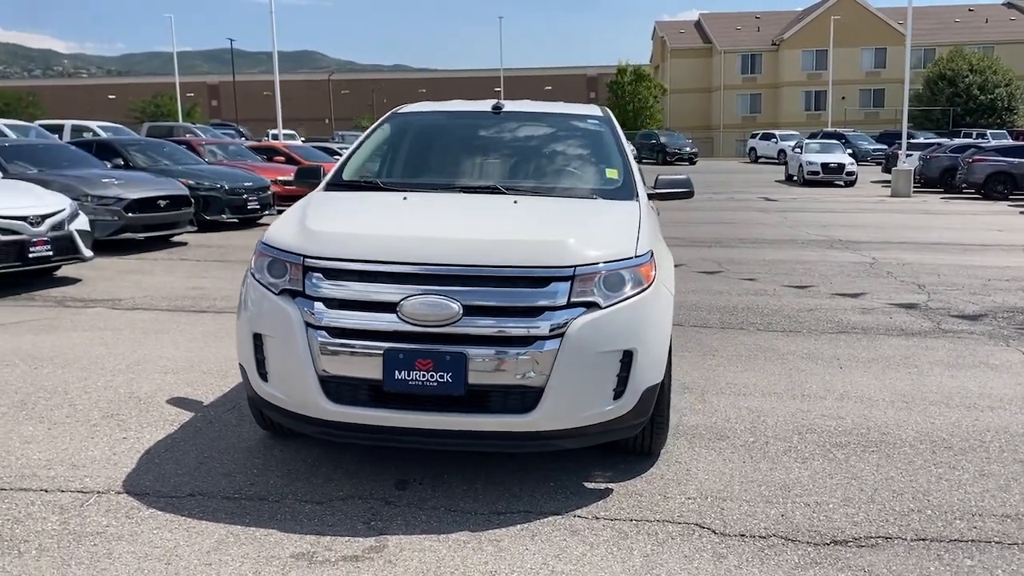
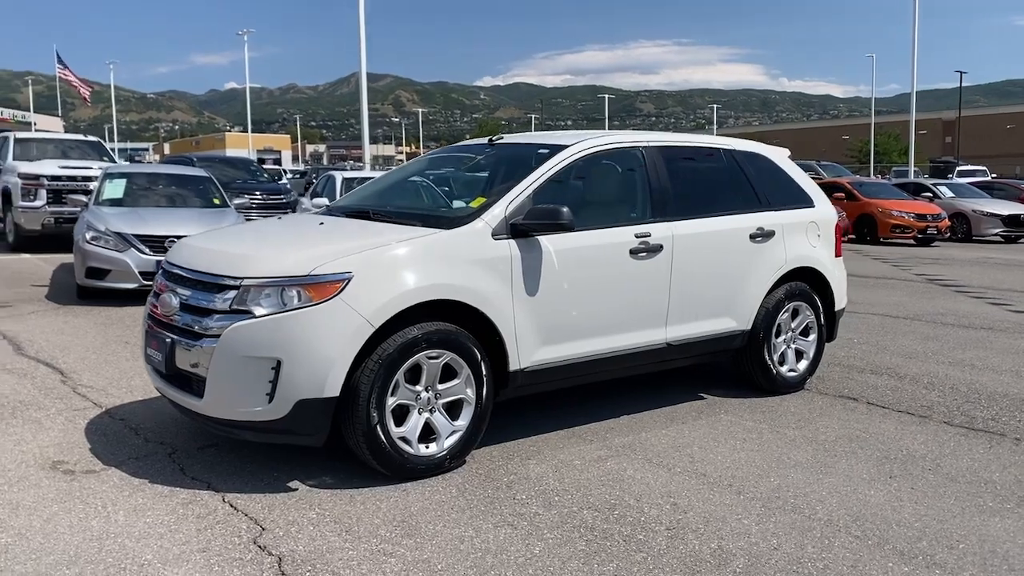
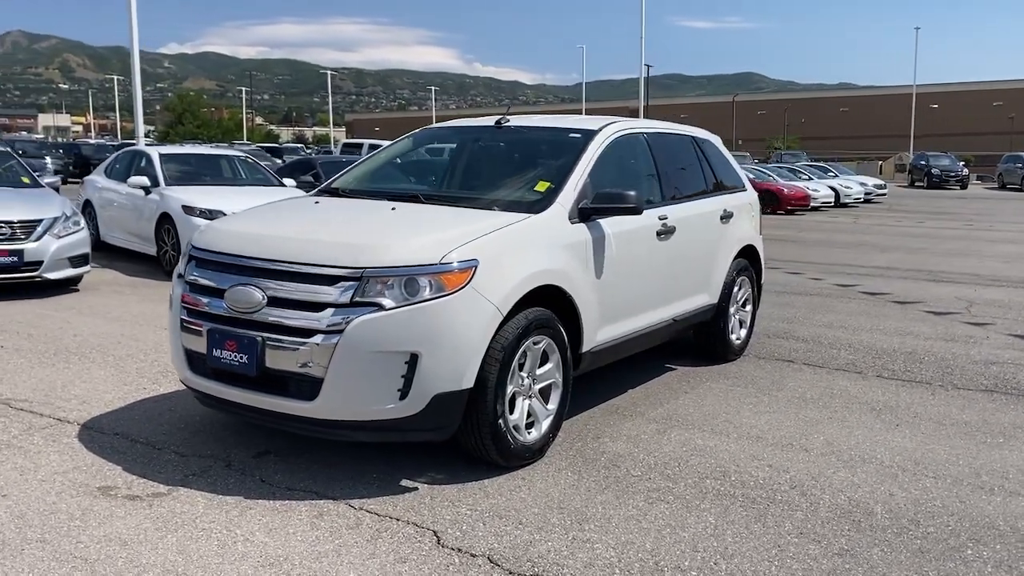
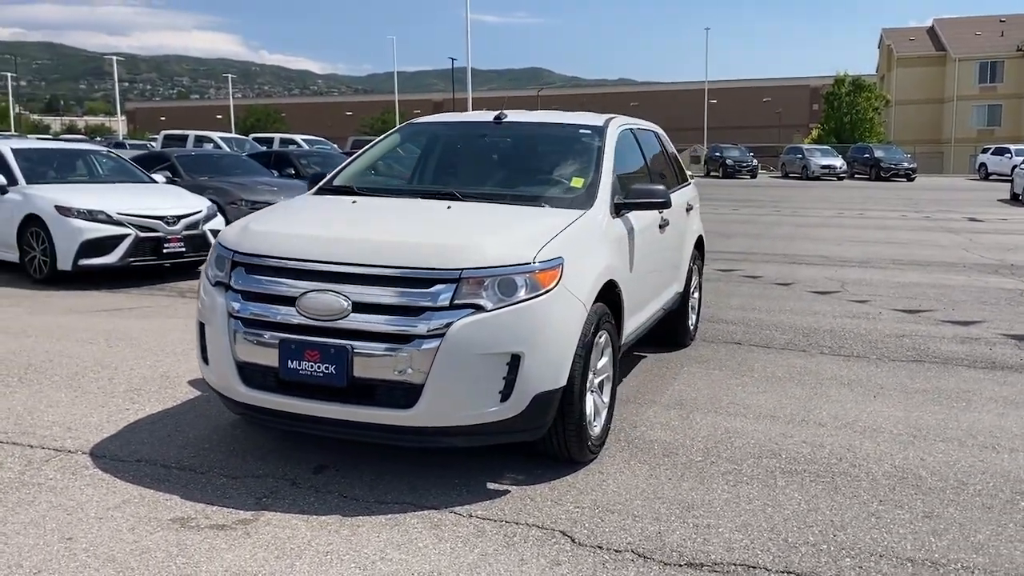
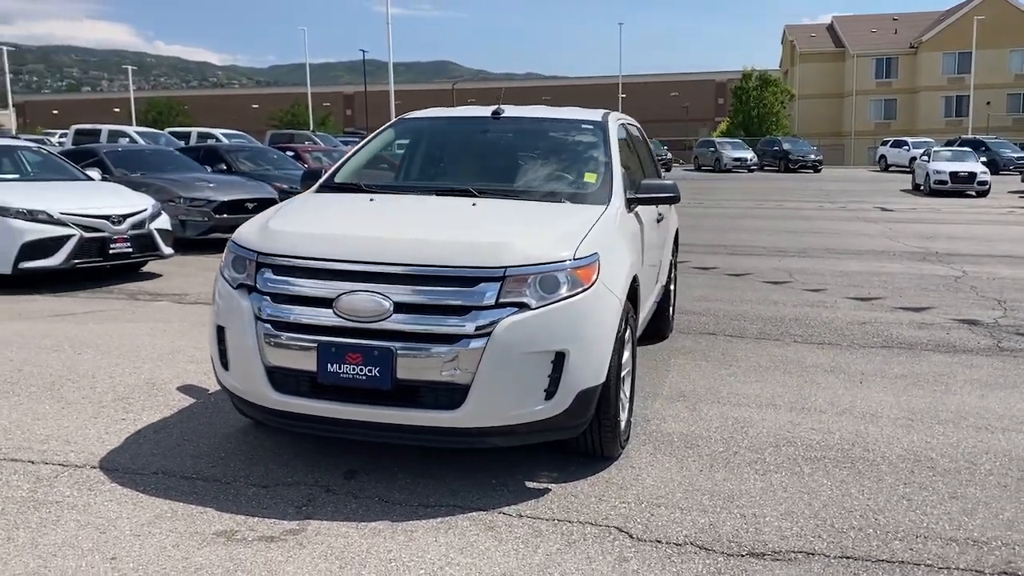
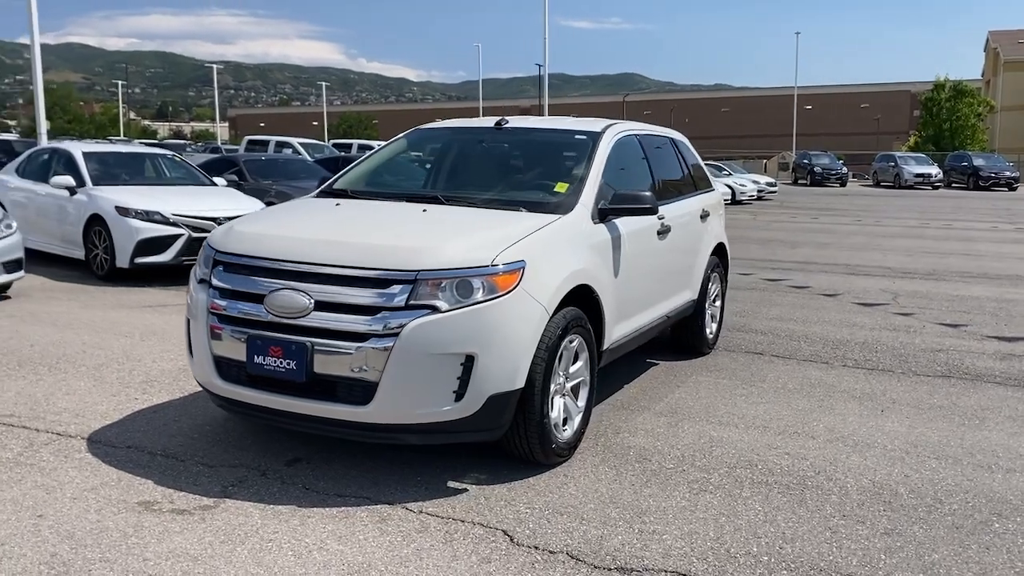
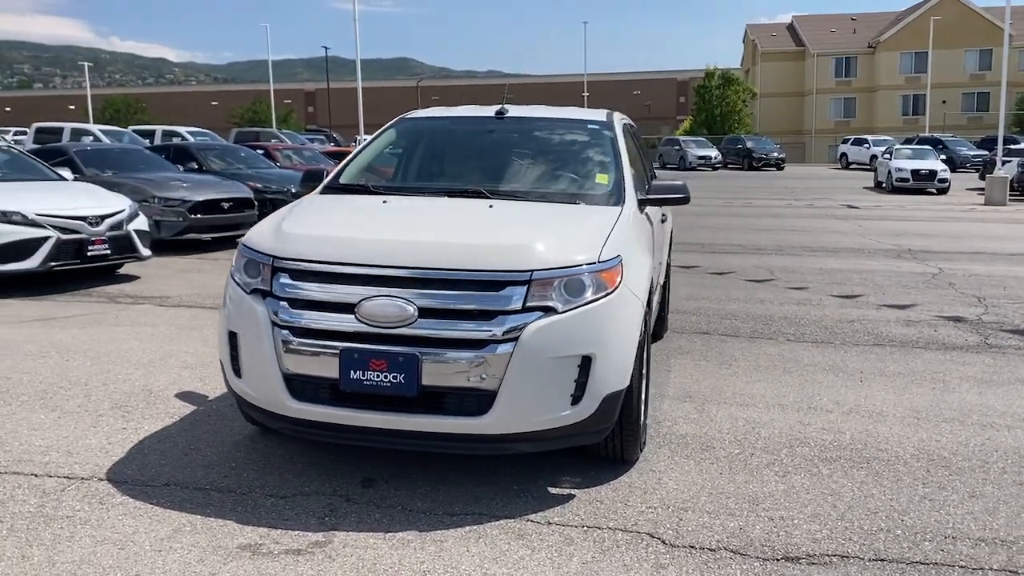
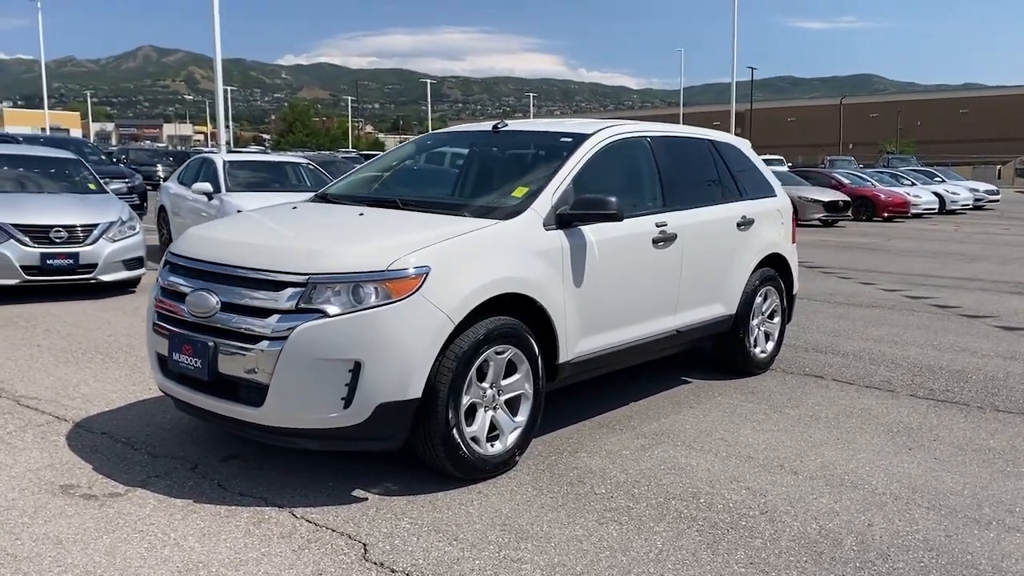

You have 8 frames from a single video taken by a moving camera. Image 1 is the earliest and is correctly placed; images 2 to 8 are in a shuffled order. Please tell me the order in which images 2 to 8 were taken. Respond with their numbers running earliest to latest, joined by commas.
7, 5, 4, 6, 3, 8, 2
